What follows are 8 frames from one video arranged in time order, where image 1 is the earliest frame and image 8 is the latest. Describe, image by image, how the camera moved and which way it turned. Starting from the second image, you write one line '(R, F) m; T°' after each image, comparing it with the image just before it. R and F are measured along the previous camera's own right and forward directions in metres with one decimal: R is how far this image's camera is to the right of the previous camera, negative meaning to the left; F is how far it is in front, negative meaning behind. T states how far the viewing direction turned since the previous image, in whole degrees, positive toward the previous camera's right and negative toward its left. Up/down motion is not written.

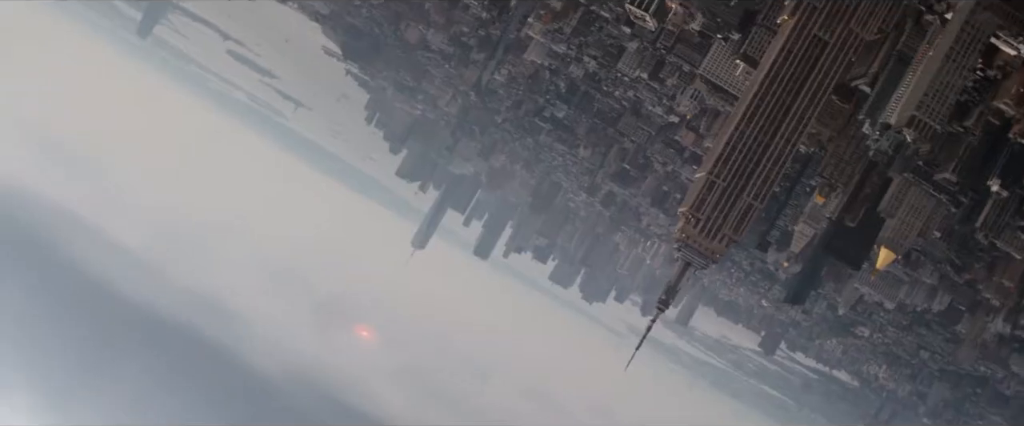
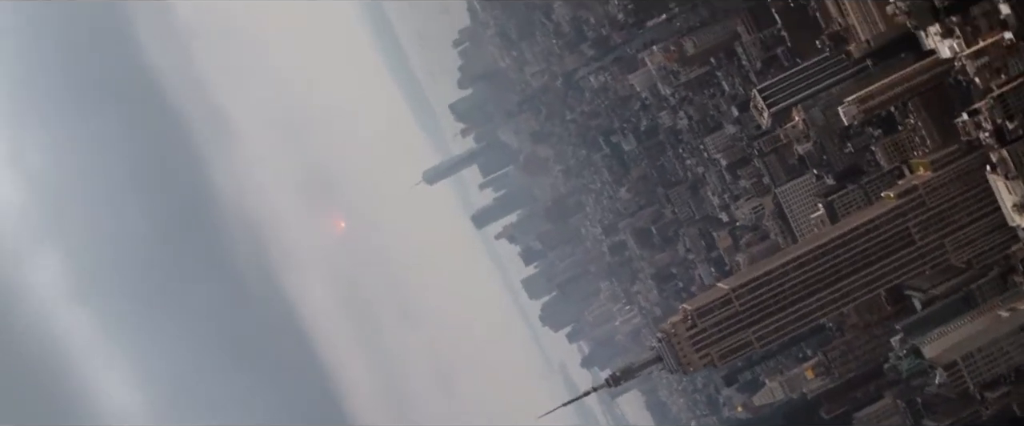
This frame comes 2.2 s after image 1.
(-0.2, +1.4) m; 0°
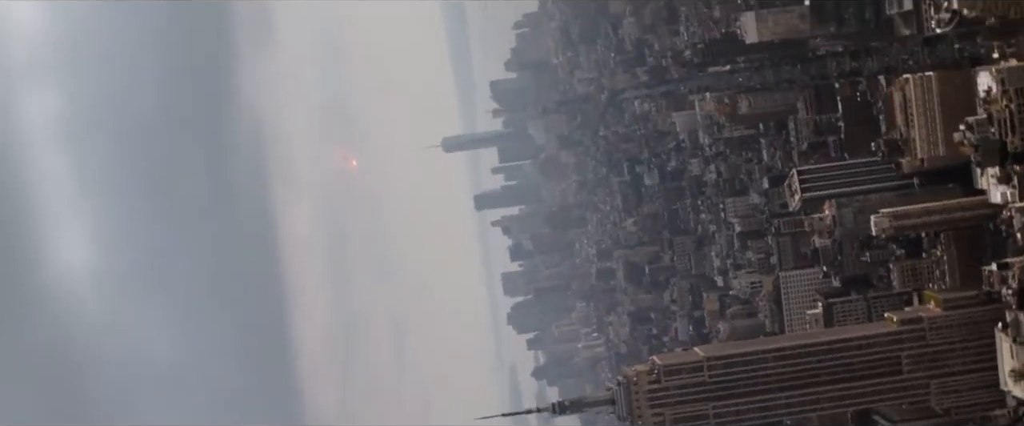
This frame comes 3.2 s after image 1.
(-0.1, +0.7) m; 0°
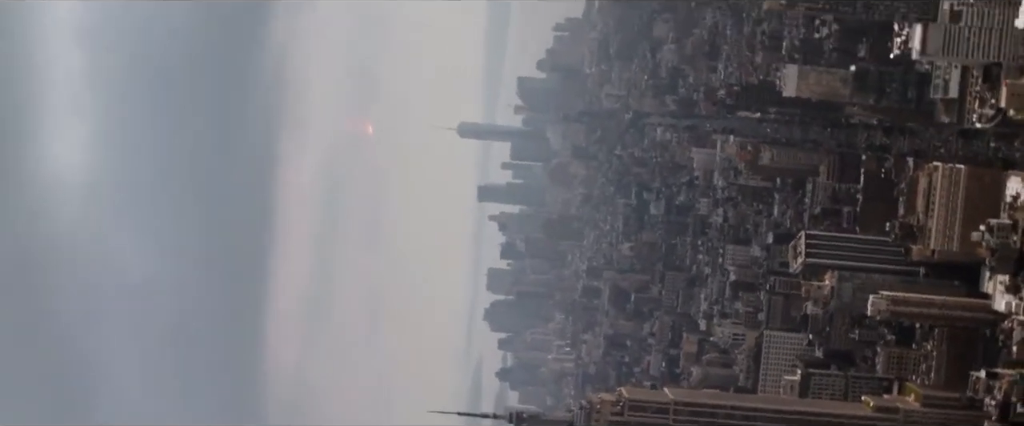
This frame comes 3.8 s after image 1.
(0.0, +0.5) m; 0°
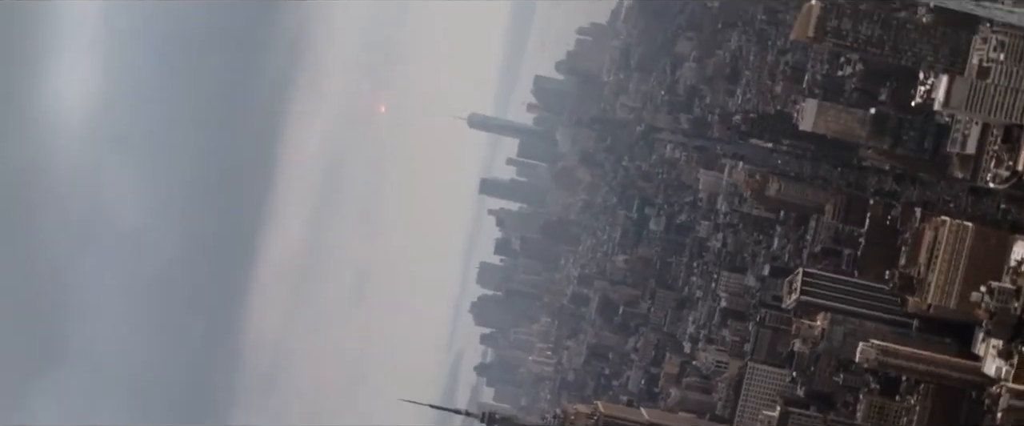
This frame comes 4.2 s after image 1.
(0.0, +0.3) m; 0°
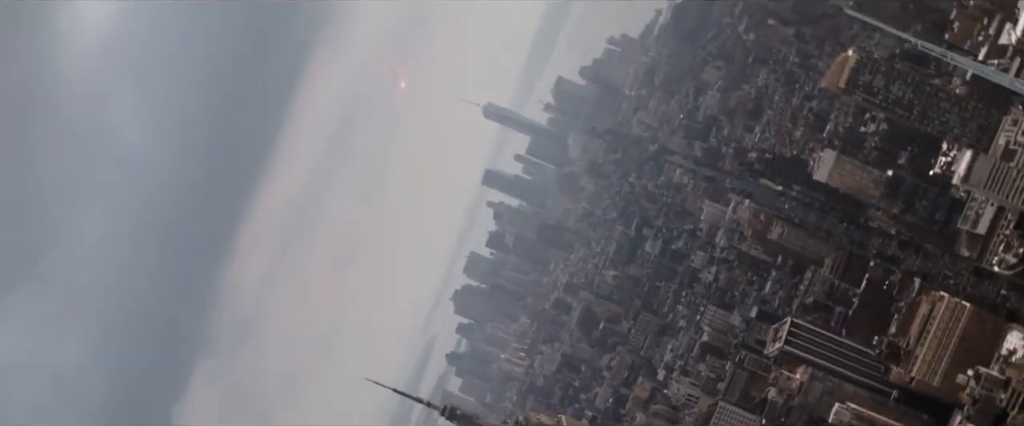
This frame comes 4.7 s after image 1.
(0.0, +0.4) m; 0°
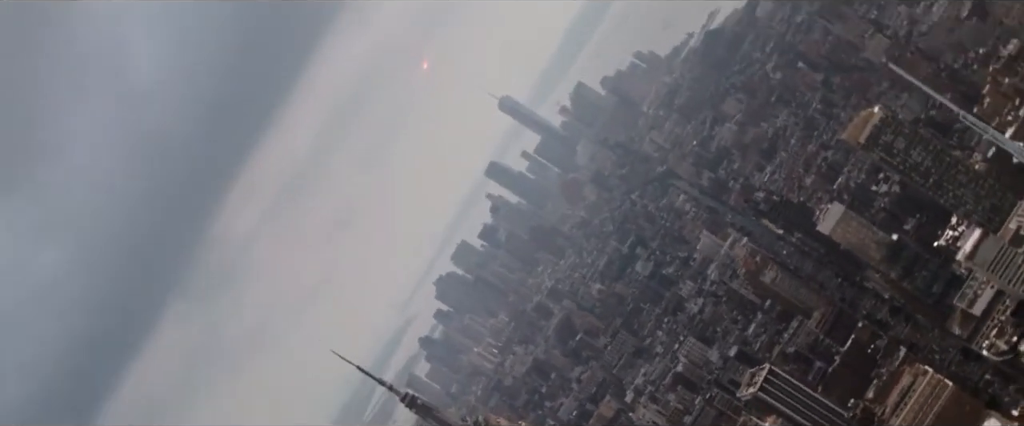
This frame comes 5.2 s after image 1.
(0.0, +0.4) m; 0°
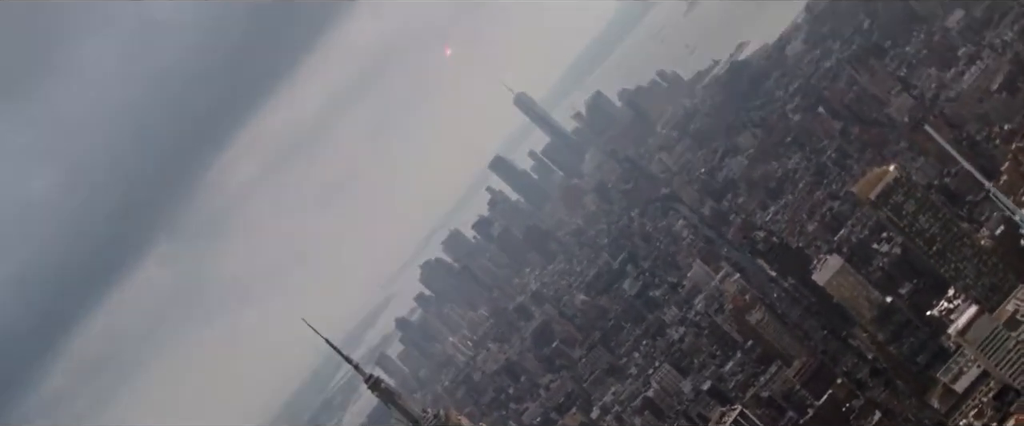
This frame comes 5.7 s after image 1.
(0.0, +0.4) m; 0°
